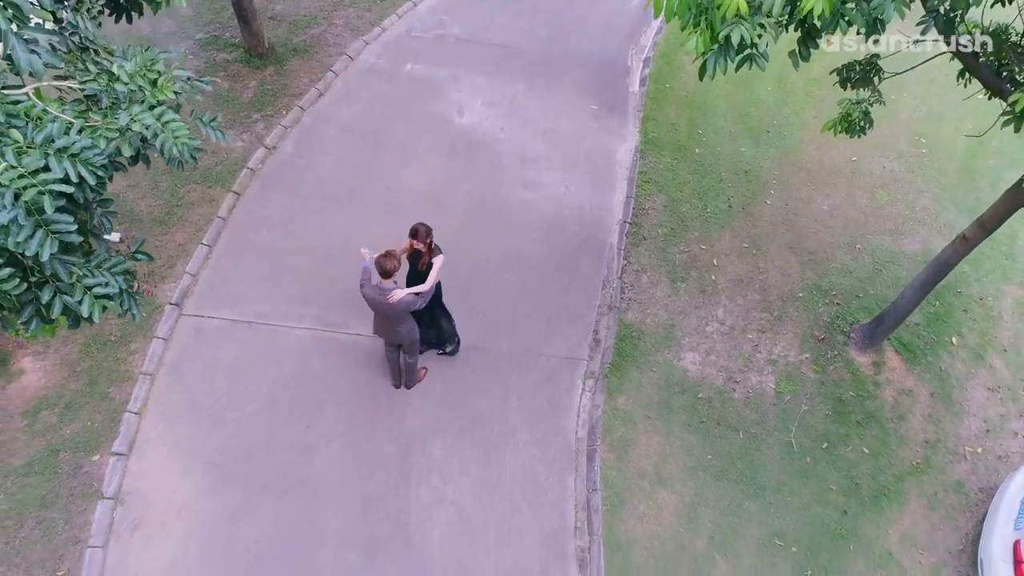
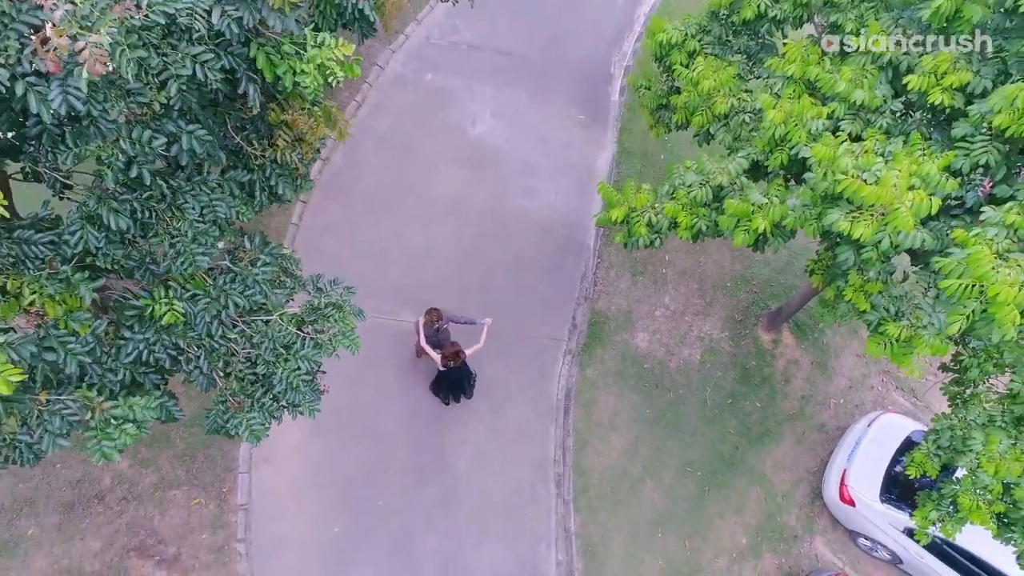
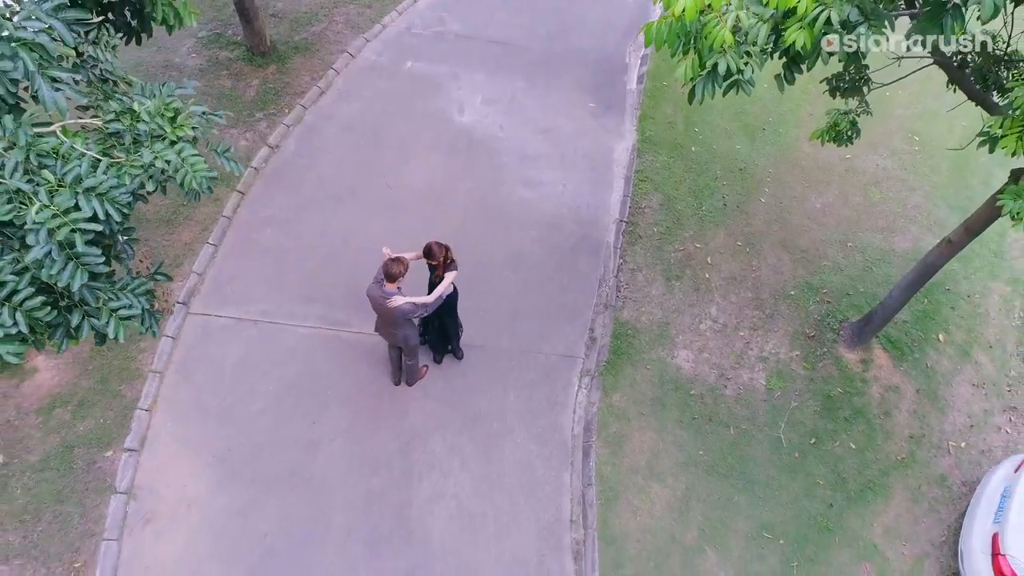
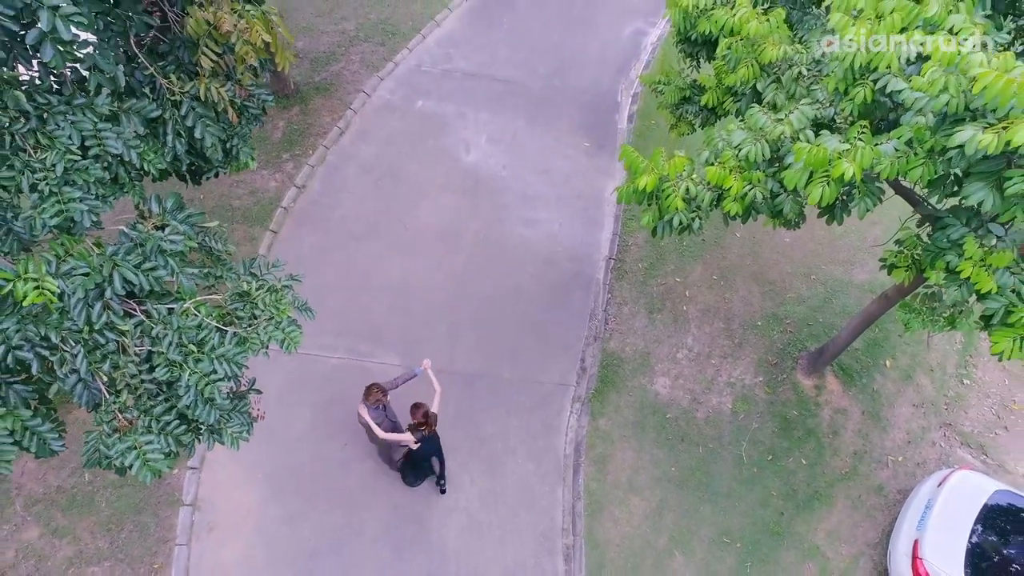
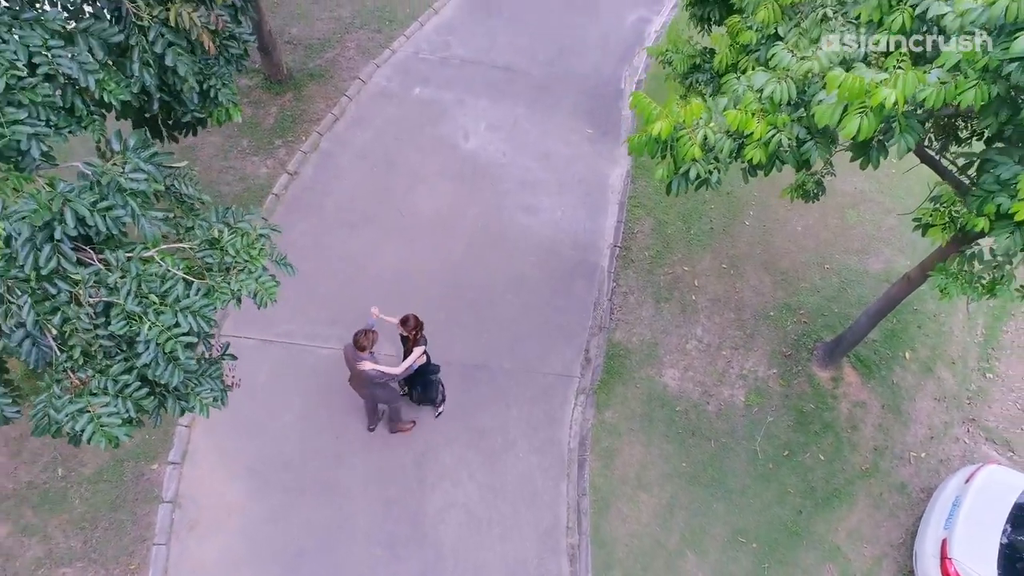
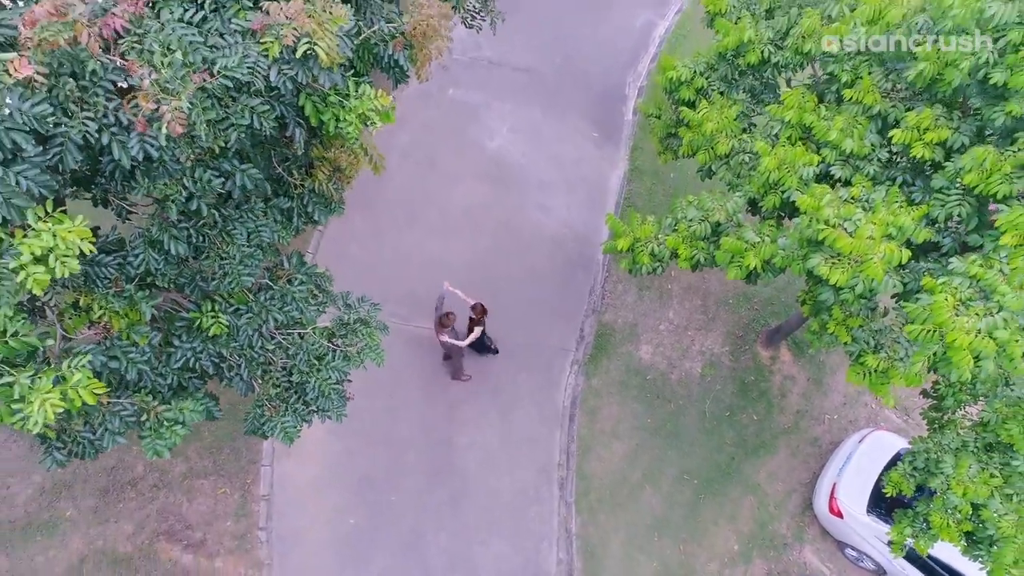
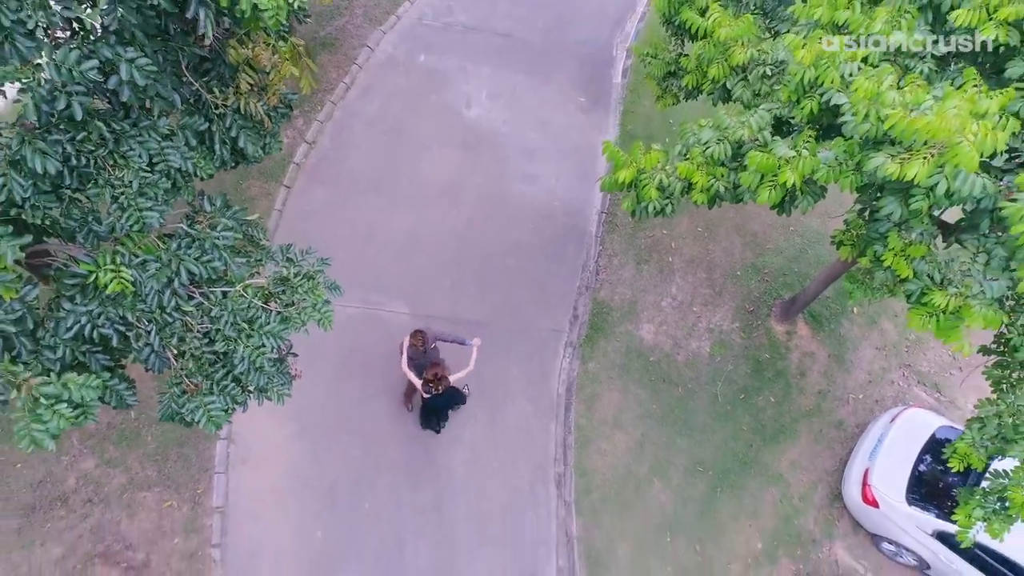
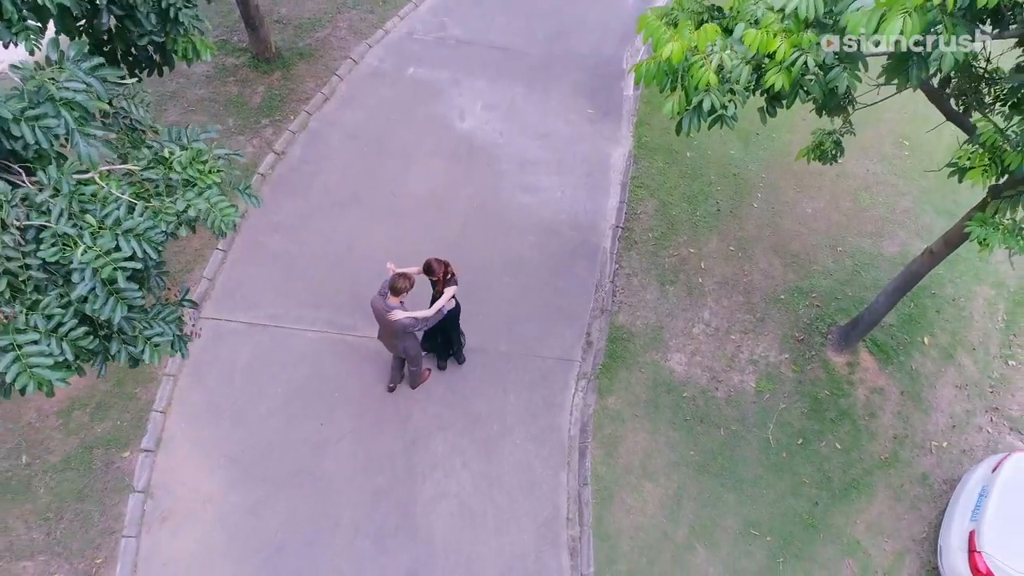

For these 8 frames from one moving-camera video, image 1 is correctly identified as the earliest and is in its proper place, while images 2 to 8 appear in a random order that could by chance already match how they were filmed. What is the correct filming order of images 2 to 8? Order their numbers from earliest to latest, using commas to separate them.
3, 8, 5, 4, 7, 2, 6
